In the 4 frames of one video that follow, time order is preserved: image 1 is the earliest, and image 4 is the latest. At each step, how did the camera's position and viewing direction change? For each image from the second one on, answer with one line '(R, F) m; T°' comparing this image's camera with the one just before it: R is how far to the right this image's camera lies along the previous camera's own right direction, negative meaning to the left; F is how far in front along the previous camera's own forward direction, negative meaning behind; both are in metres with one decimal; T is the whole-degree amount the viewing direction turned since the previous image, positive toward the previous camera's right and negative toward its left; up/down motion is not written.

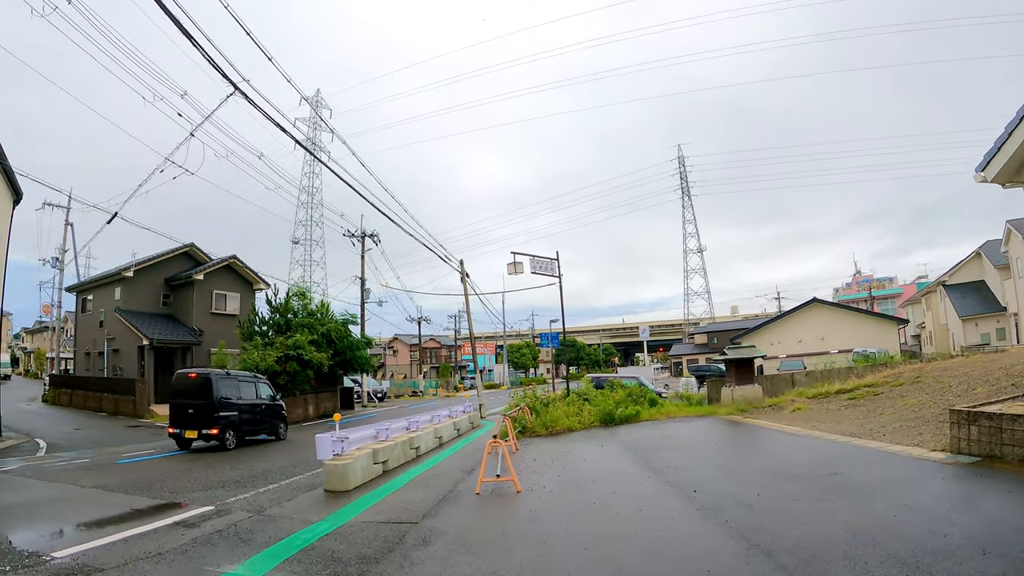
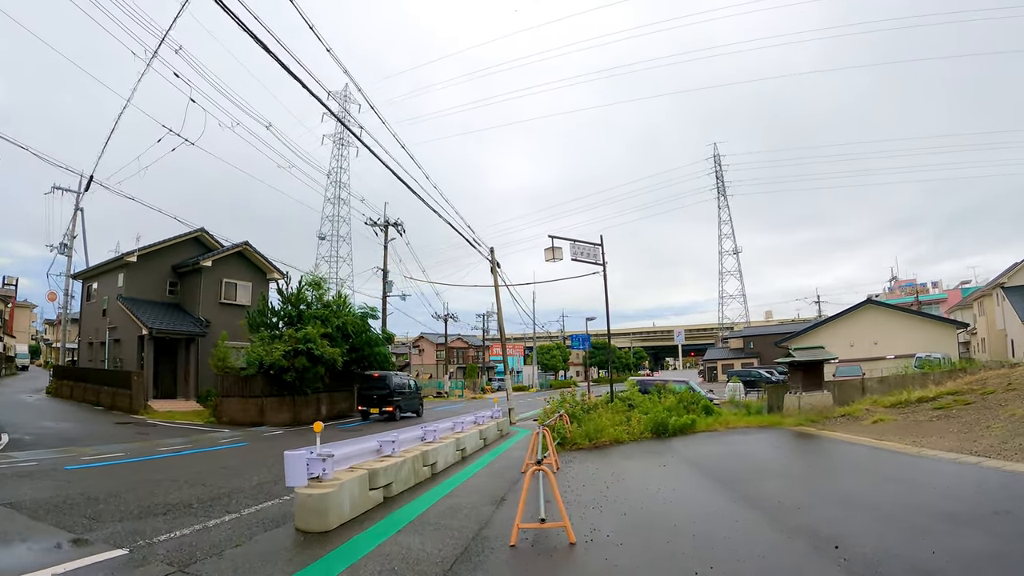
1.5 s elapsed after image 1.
(-0.2, +2.0) m; -3°
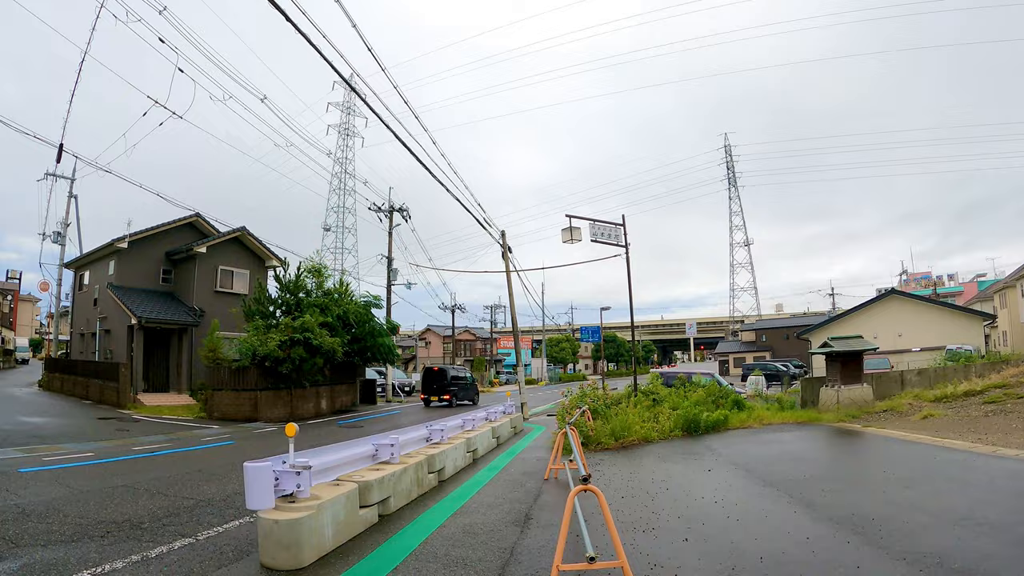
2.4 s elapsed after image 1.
(-0.2, +1.2) m; -1°
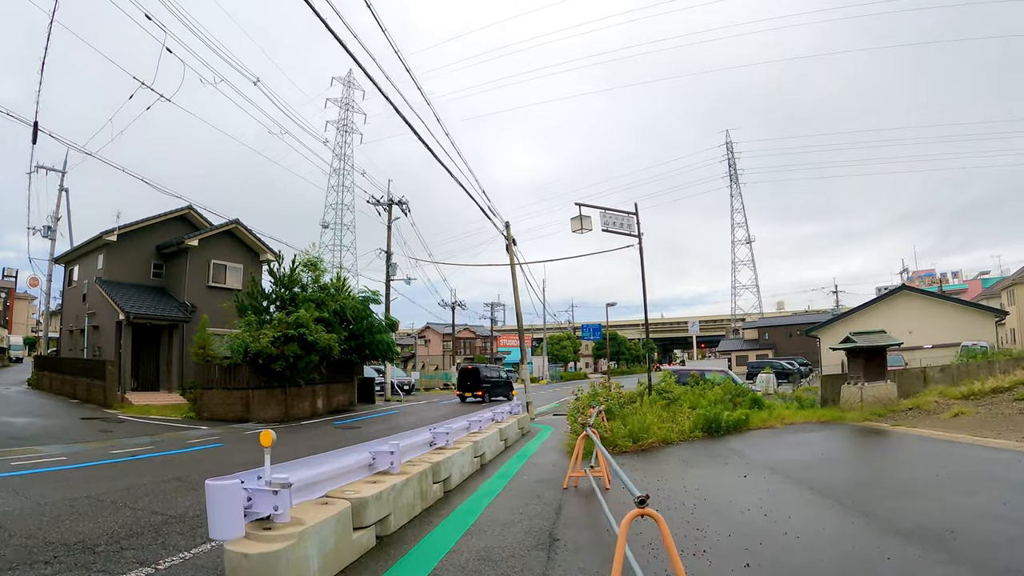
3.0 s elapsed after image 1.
(-0.2, +0.7) m; 0°
